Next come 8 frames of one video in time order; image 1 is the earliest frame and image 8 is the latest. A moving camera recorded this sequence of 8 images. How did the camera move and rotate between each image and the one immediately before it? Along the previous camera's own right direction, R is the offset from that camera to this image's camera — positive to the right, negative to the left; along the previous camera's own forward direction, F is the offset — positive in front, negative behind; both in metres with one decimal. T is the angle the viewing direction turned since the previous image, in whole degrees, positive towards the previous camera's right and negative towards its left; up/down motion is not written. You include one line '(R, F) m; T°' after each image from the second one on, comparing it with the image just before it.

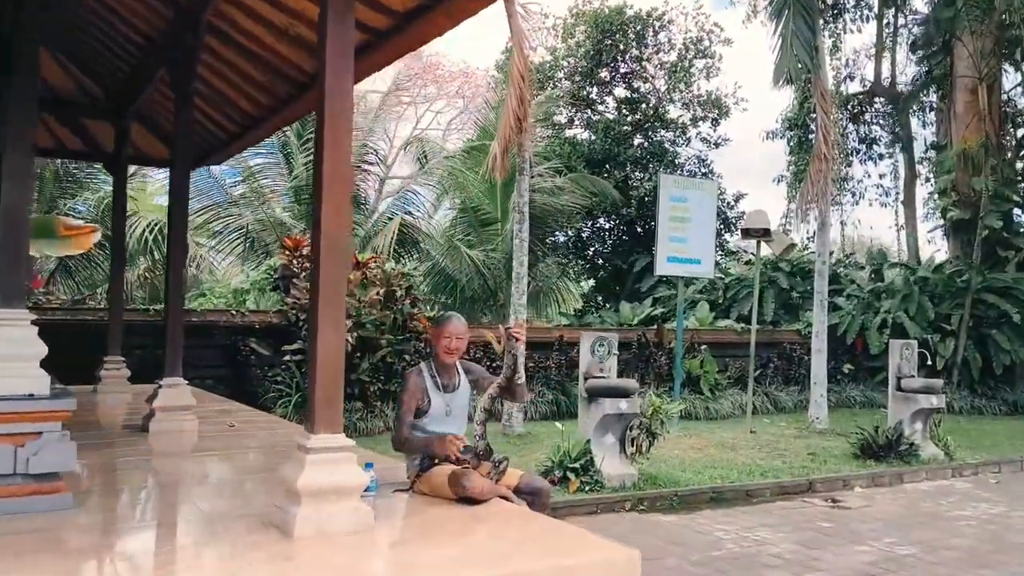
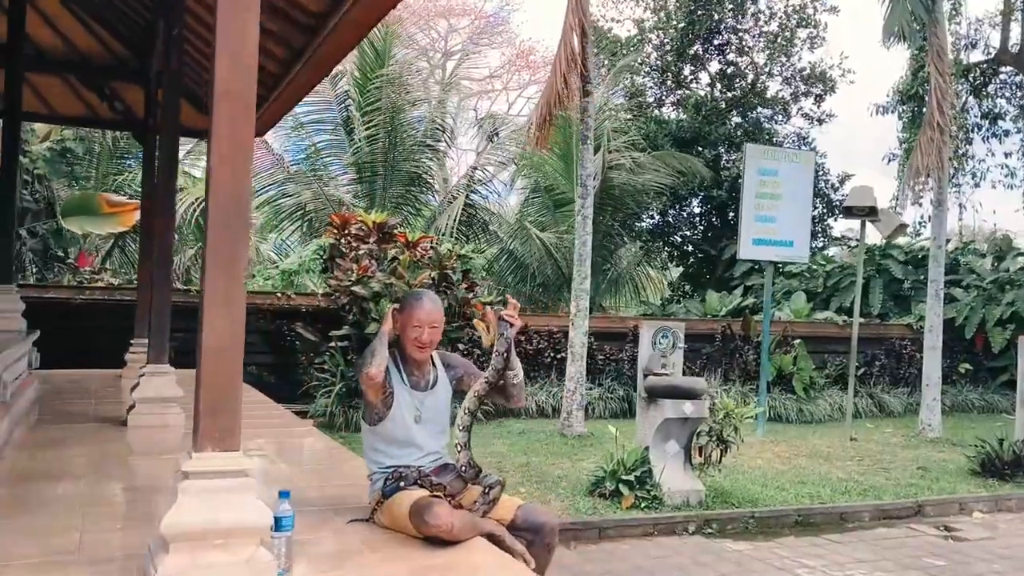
(+0.4, +1.1) m; -6°
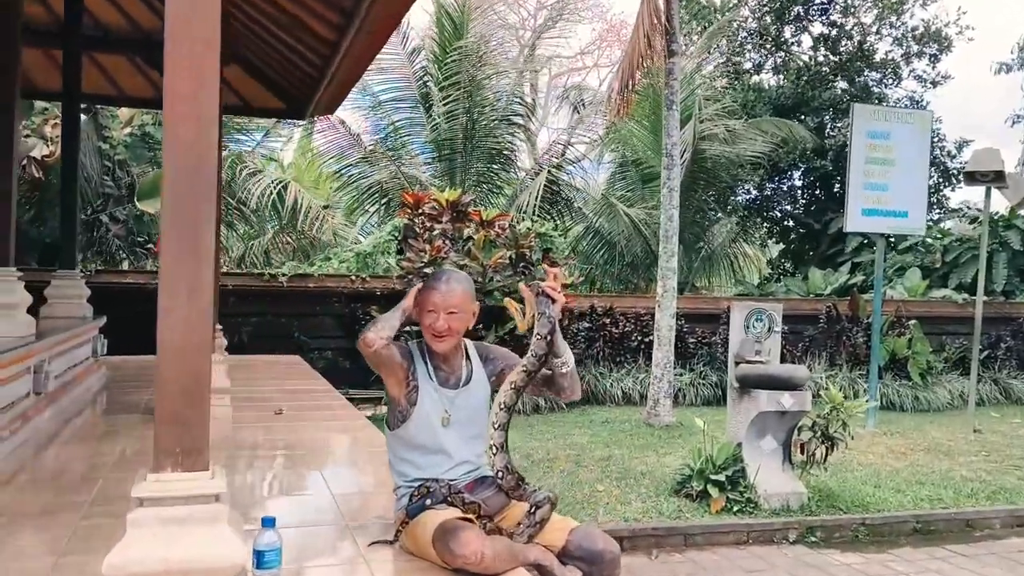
(+0.1, +0.6) m; -6°
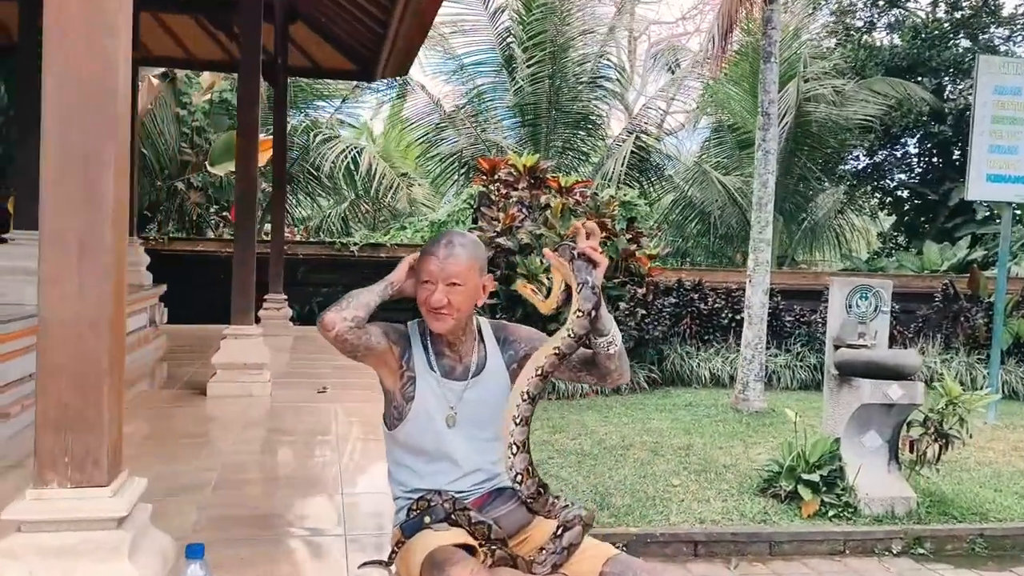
(+0.2, +0.6) m; -6°
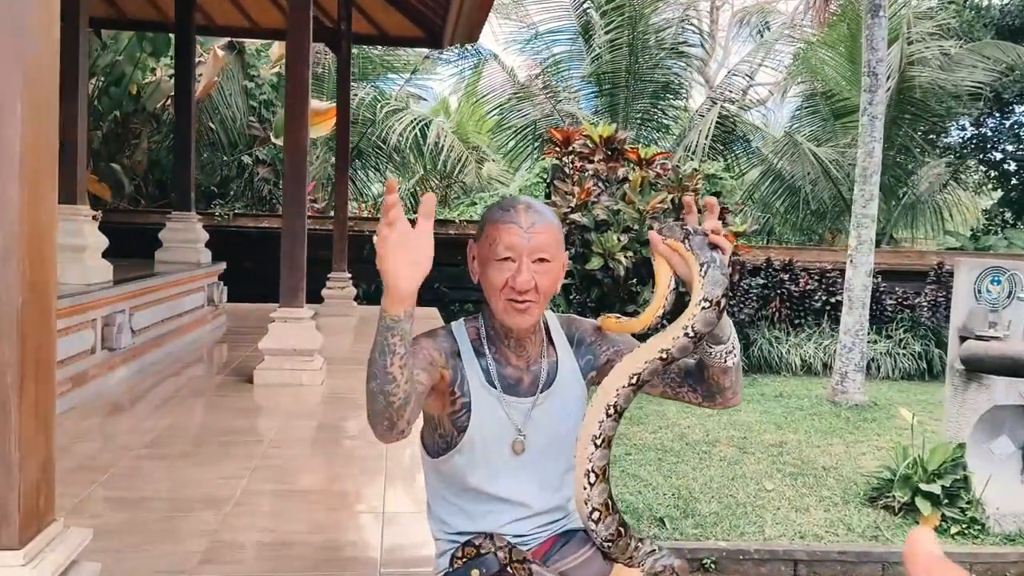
(0.0, +0.5) m; -5°
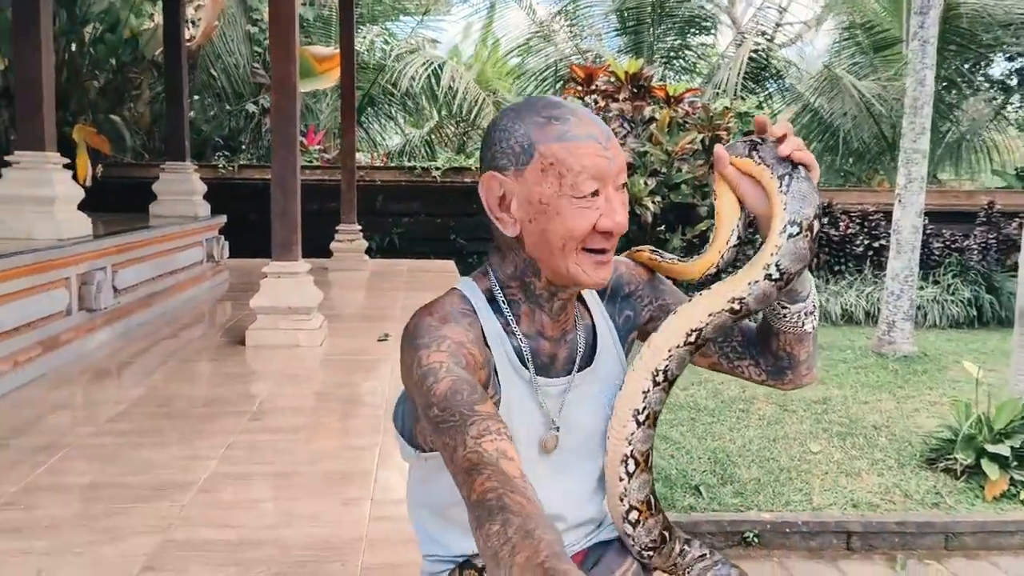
(0.0, +0.4) m; -2°
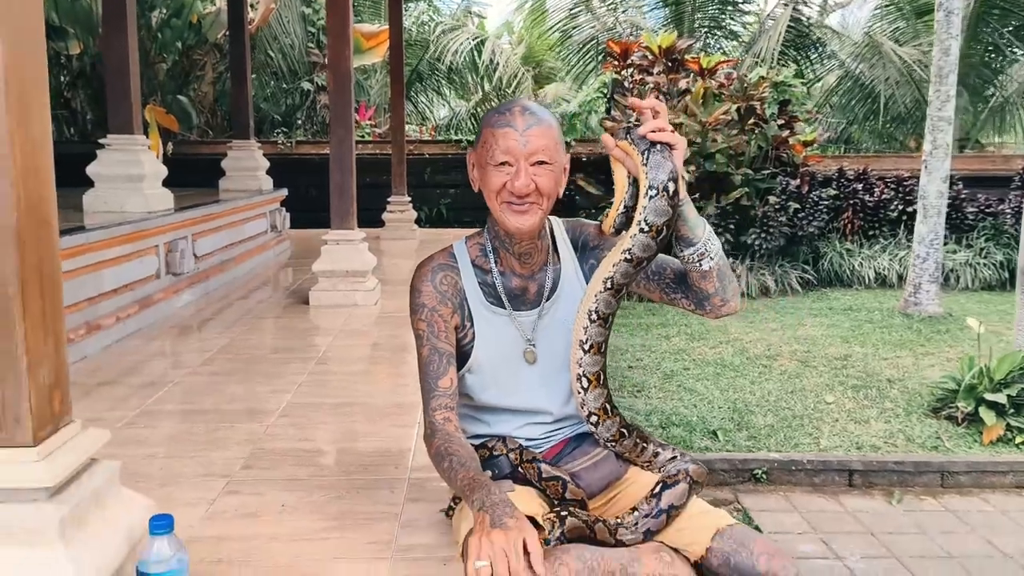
(+0.1, -0.4) m; -3°
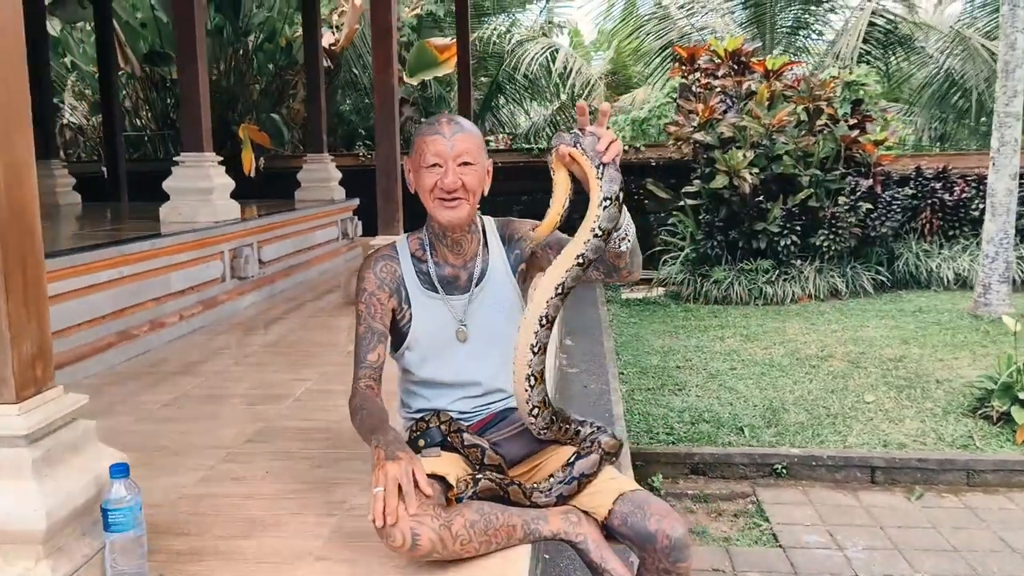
(+0.4, -0.2) m; -7°
